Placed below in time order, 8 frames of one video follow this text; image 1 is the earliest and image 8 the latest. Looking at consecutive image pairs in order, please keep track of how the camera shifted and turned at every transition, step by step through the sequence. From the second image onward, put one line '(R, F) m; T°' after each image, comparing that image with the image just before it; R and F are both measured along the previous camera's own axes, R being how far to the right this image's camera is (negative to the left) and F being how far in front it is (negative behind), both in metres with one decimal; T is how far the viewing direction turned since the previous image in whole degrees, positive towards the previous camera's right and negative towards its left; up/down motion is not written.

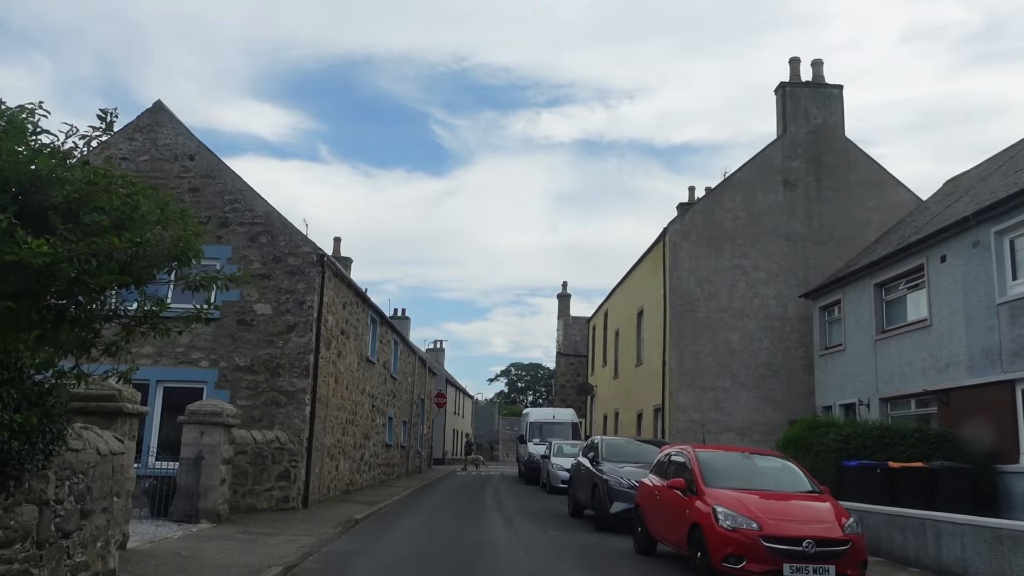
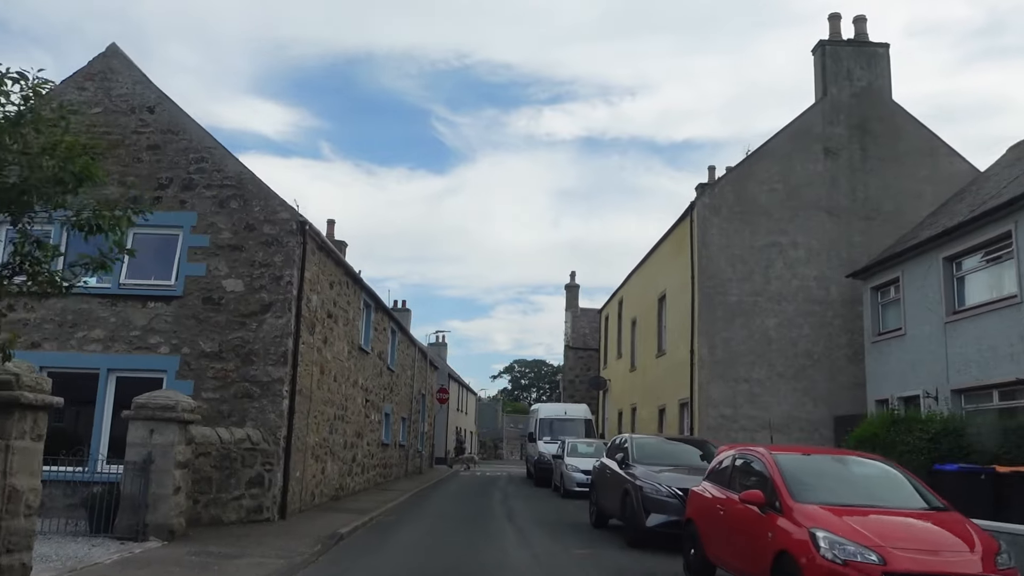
(-0.1, +1.6) m; 0°
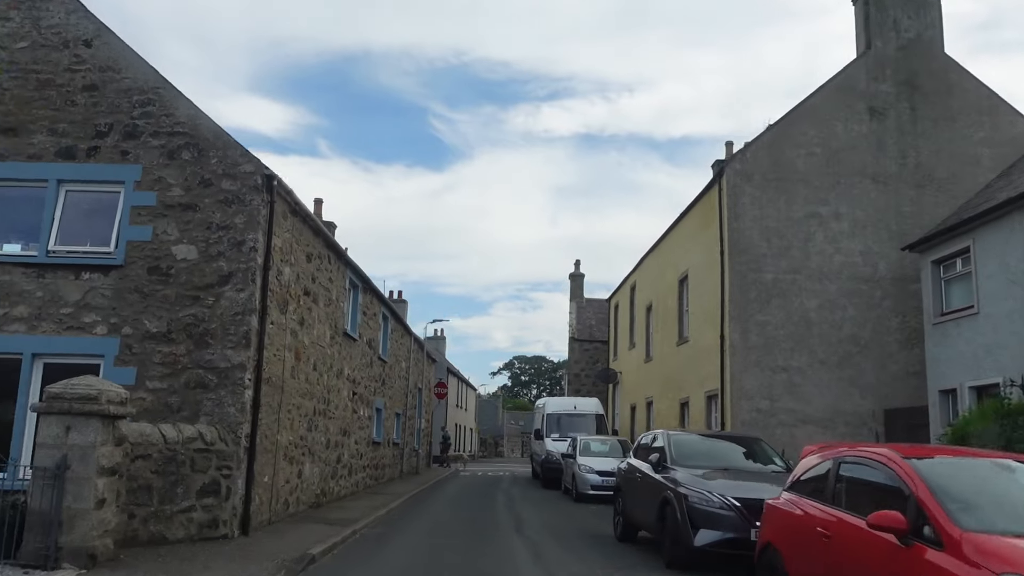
(-0.1, +1.6) m; 0°
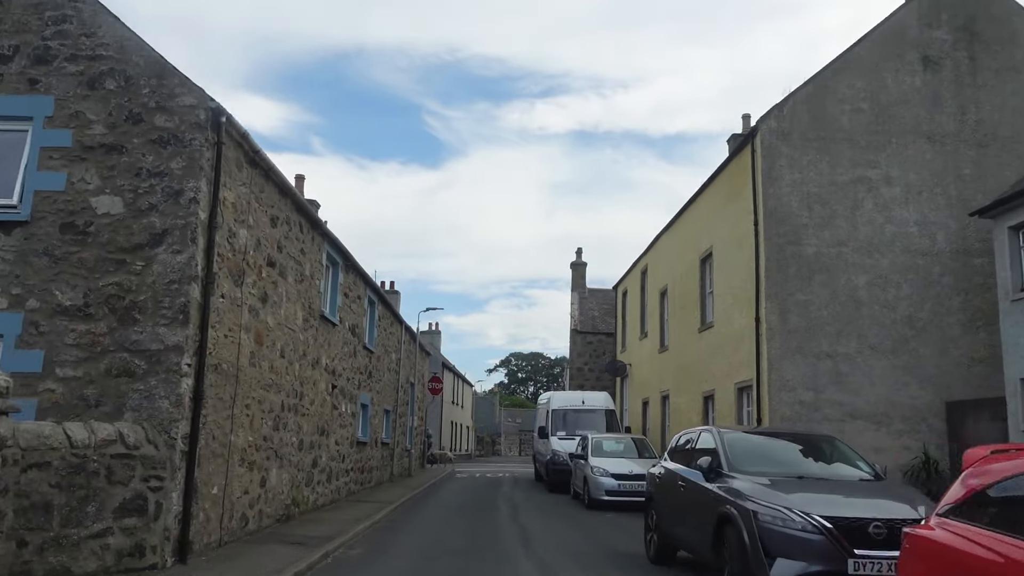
(-0.1, +1.6) m; 0°
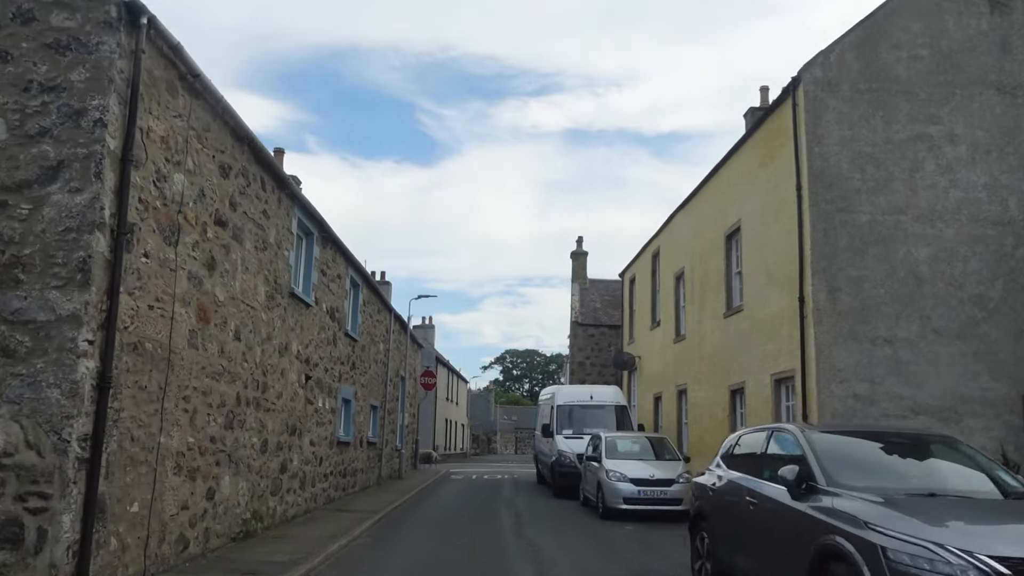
(-0.1, +1.5) m; 0°
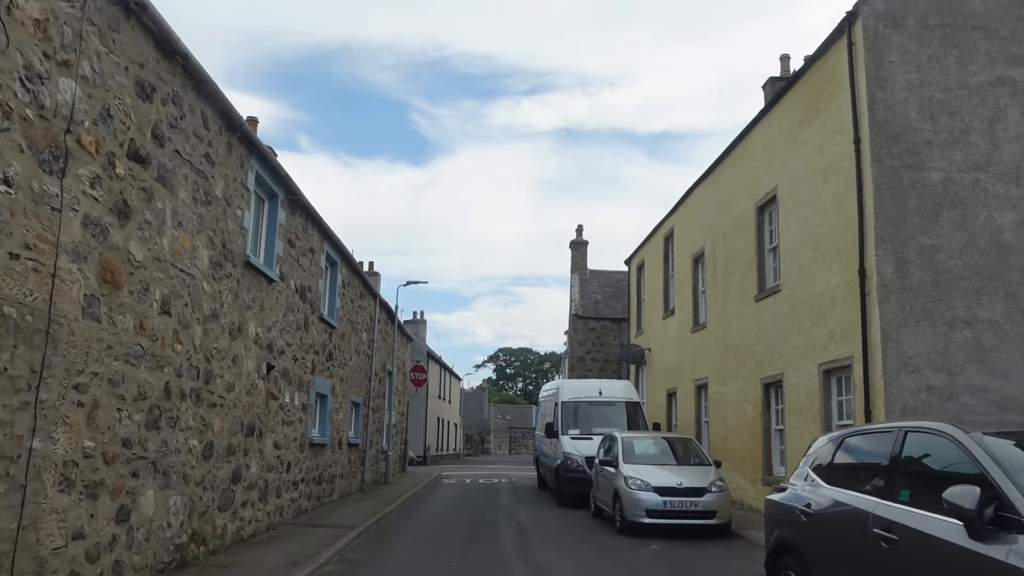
(-0.1, +1.5) m; 0°
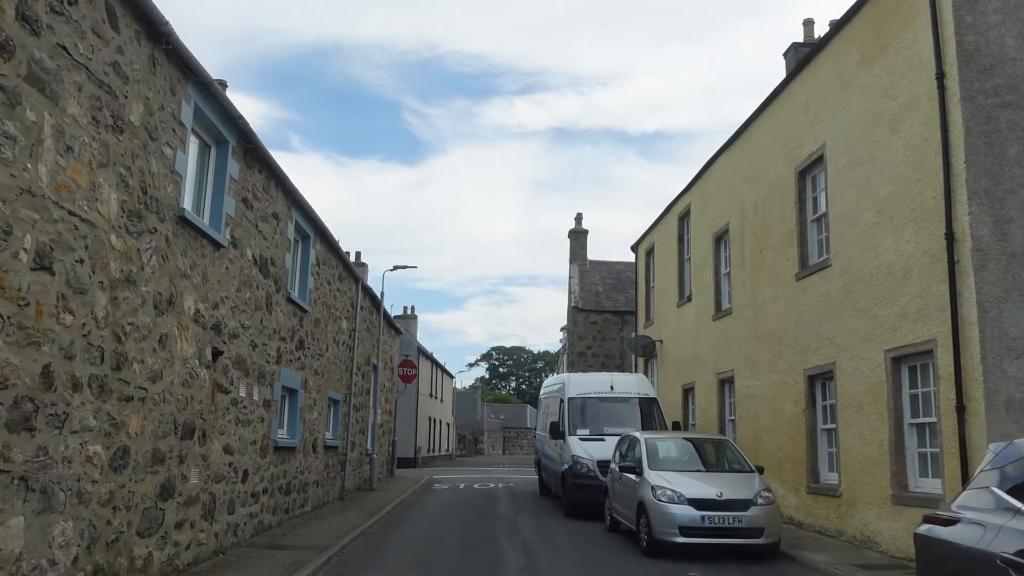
(-0.1, +1.4) m; +1°
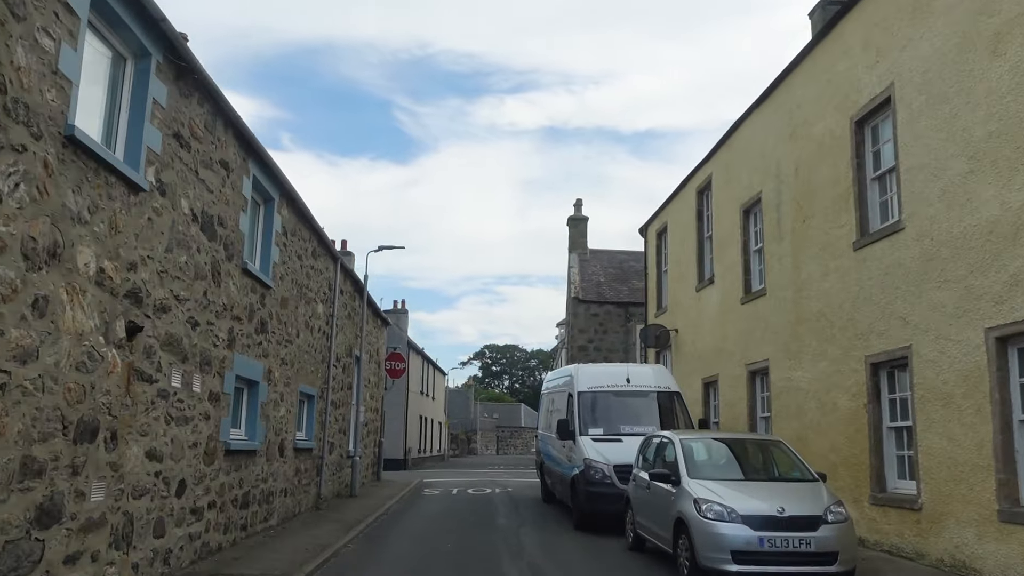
(-0.1, +1.4) m; +1°
